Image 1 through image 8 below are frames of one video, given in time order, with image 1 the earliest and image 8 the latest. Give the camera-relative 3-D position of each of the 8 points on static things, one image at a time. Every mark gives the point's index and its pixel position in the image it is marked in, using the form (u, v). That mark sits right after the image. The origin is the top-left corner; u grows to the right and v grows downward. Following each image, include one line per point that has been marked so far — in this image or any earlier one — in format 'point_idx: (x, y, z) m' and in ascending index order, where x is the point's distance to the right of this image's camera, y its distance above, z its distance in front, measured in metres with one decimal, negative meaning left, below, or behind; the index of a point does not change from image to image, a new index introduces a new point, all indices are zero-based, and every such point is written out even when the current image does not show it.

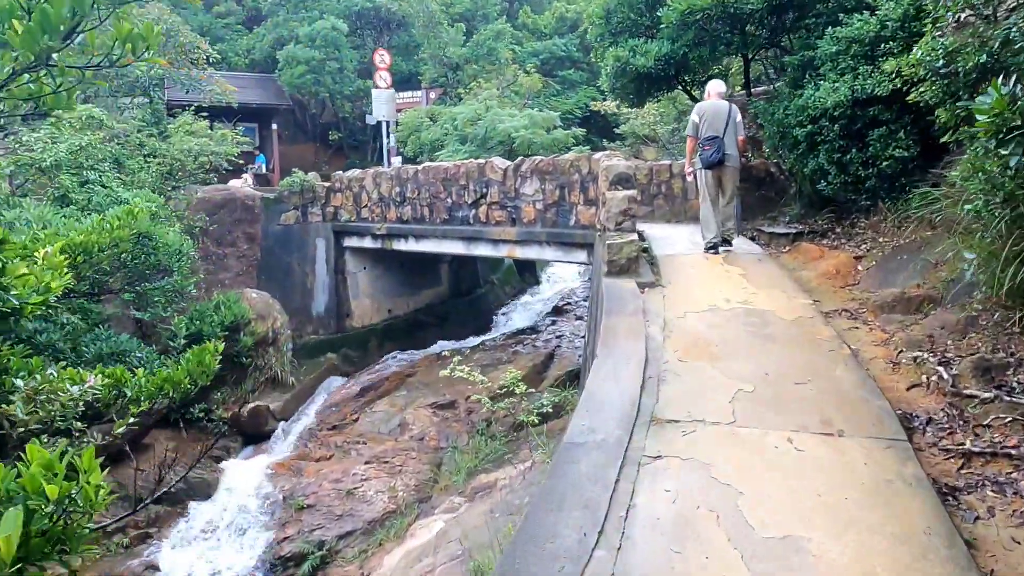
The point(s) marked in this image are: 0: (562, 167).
0: (+0.5, +1.3, +8.4) m
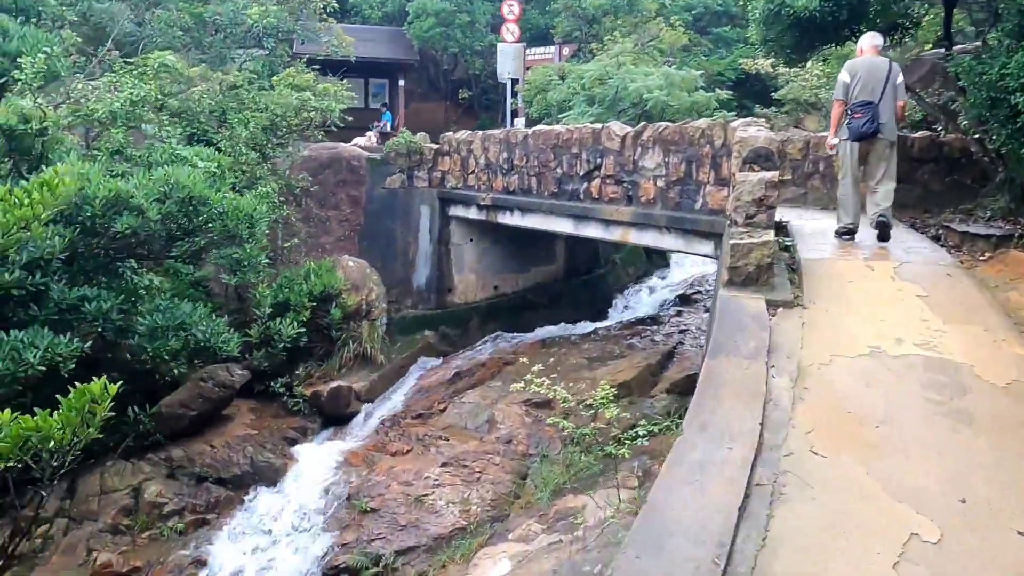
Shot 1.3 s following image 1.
0: (+1.6, +1.4, +6.9) m
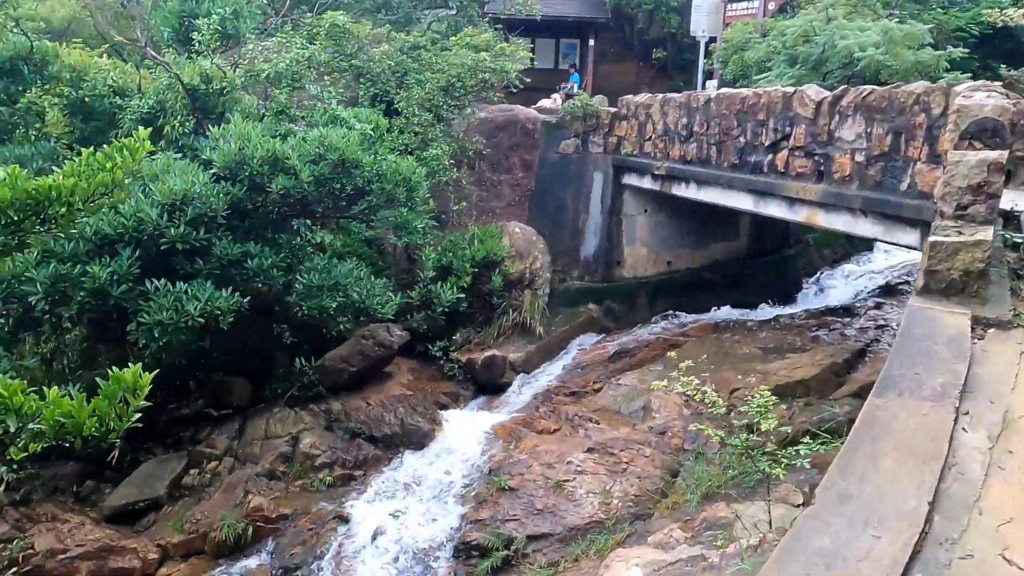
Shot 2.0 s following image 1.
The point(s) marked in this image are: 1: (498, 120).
0: (+2.9, +1.4, +5.7) m
1: (-0.2, +2.4, +11.0) m
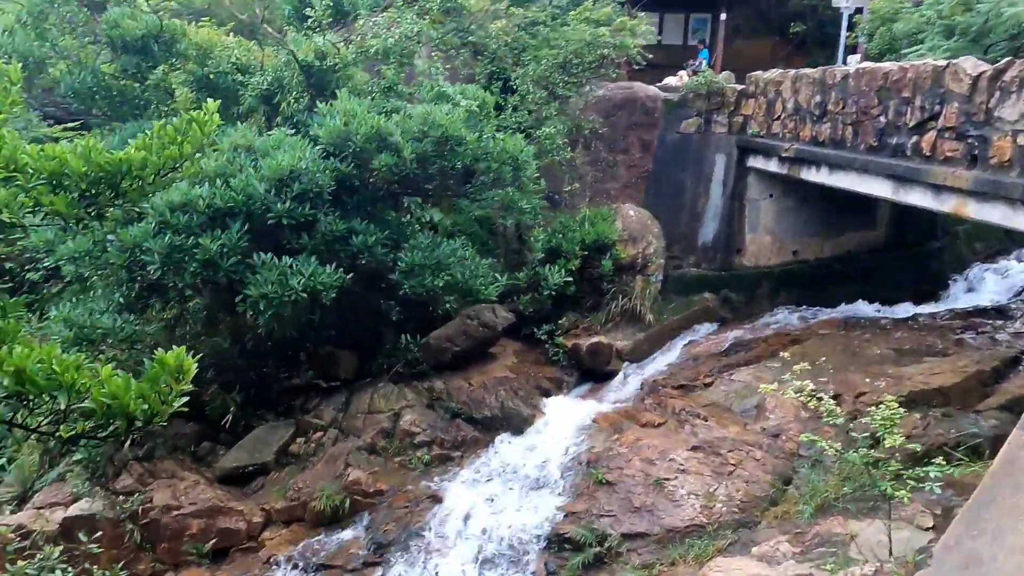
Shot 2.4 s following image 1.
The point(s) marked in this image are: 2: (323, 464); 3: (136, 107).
0: (+3.6, +1.4, +4.9) m
1: (+1.5, +2.7, +10.6) m
2: (-1.8, -1.7, +7.4) m
3: (-3.5, +1.7, +7.1) m
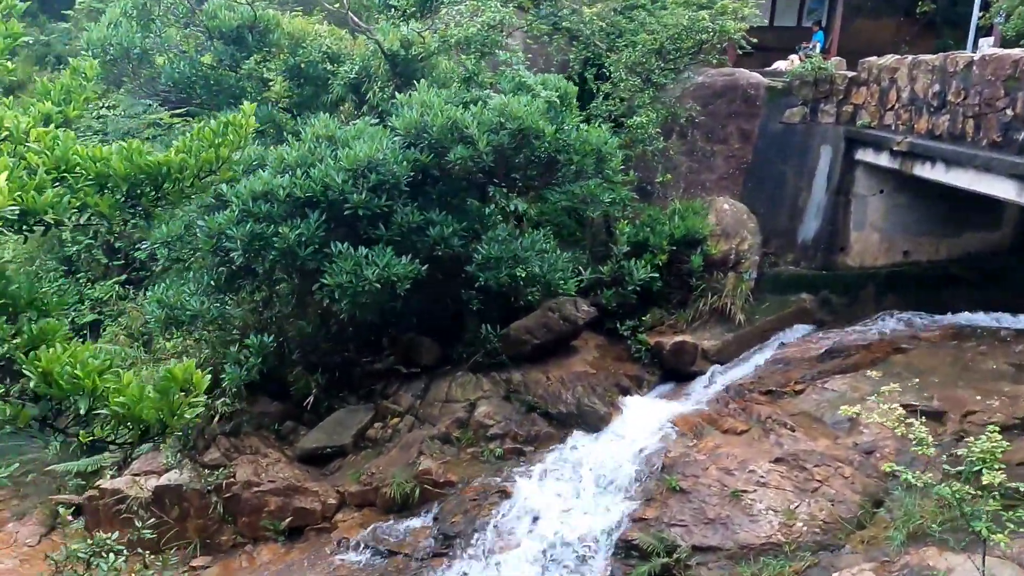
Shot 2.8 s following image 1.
0: (+4.1, +1.2, +4.2) m
1: (+2.8, +2.7, +10.1) m
2: (-1.1, -1.6, +7.4) m
3: (-2.7, +1.8, +7.3) m
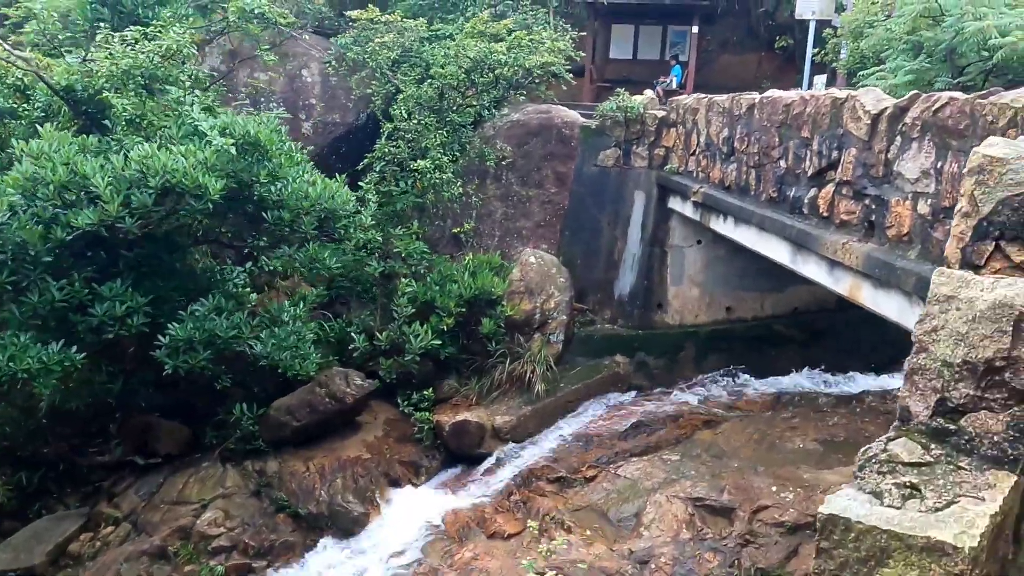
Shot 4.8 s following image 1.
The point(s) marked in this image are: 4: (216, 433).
0: (+2.1, +0.7, +3.4) m
1: (+0.2, +2.0, +9.2) m
2: (-3.3, -2.3, +6.0) m
3: (-4.9, +1.2, +5.9) m
4: (-2.9, -1.4, +7.4) m
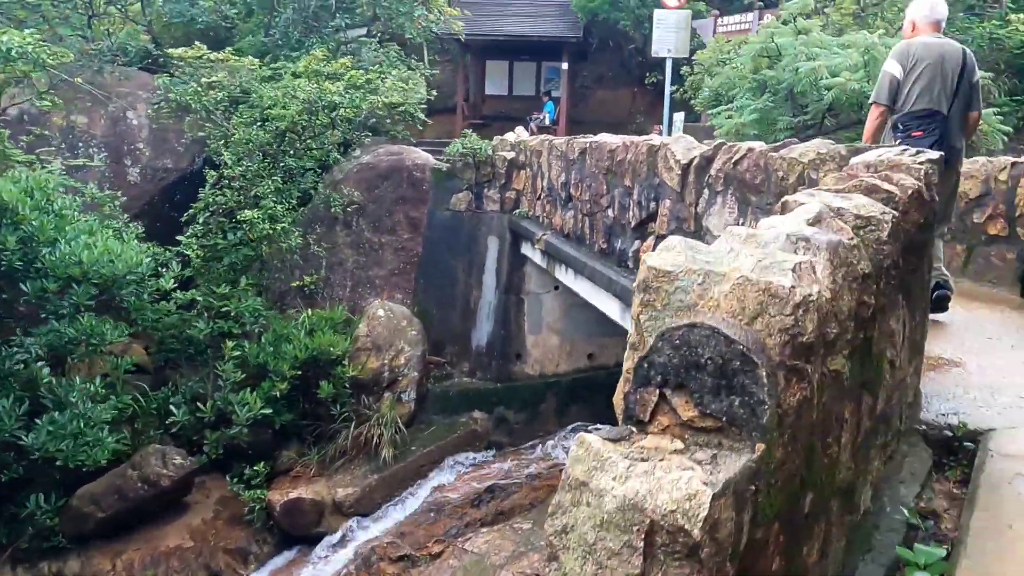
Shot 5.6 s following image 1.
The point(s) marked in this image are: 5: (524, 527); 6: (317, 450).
0: (+1.1, +0.4, +3.1) m
1: (-1.5, +1.4, +8.7) m
2: (-4.5, -2.8, +5.0) m
3: (-6.2, +0.5, +4.7) m
4: (-4.2, -2.0, +6.4) m
5: (+0.1, -2.0, +6.3) m
6: (-1.8, -1.5, +7.2) m
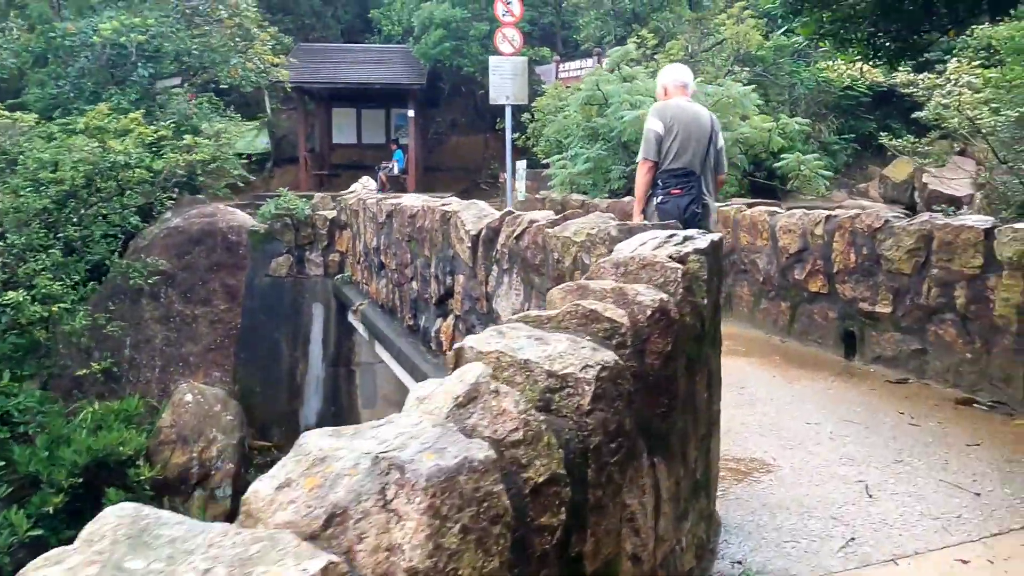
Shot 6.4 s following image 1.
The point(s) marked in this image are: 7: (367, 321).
0: (+0.1, +0.1, +2.6) m
1: (-3.3, +0.6, +7.8) m
2: (-5.4, -3.6, +3.4) m
3: (-7.3, -0.3, +3.1) m
4: (-5.4, -2.8, +4.9) m
5: (-1.2, -2.5, +5.5) m
6: (-3.2, -2.3, +6.1) m
7: (-1.1, -0.2, +5.6) m
